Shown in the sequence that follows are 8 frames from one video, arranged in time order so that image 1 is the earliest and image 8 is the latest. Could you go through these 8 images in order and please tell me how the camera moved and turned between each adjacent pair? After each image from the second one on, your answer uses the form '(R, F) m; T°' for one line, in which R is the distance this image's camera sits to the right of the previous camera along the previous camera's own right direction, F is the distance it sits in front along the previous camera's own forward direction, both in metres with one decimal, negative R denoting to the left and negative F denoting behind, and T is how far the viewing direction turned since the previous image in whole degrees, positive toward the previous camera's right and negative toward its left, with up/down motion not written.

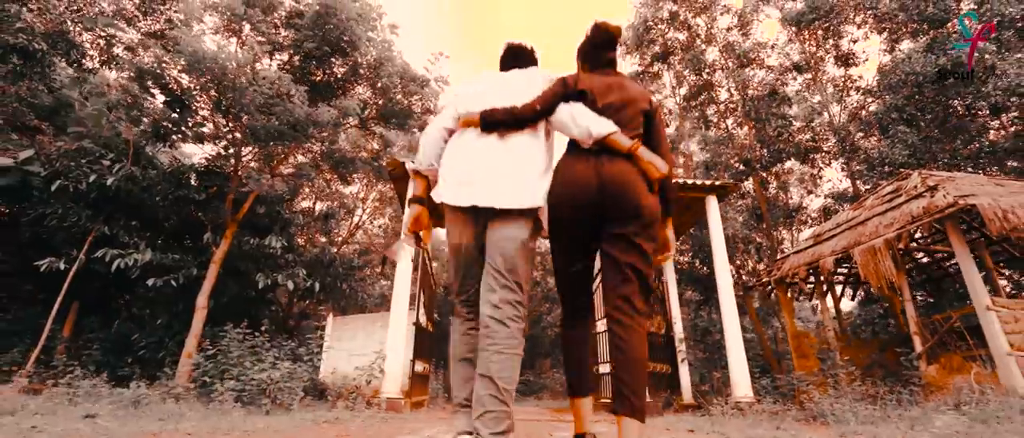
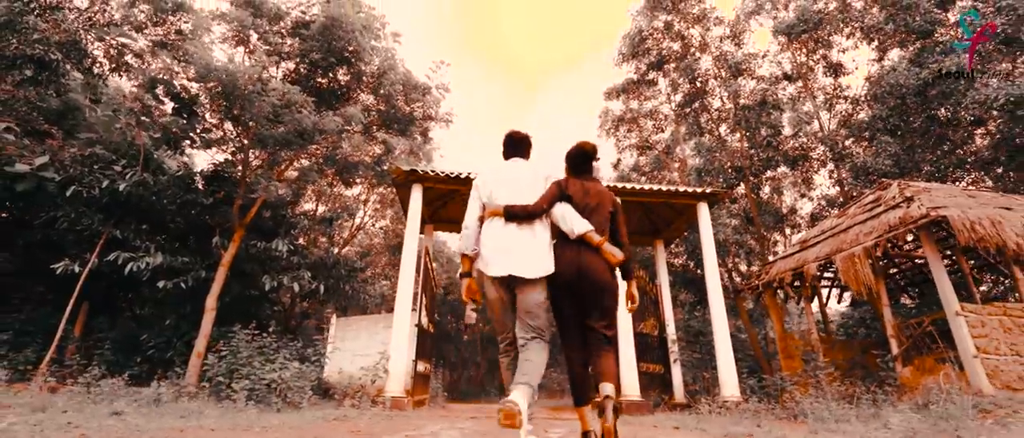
(0.0, -0.3) m; 0°
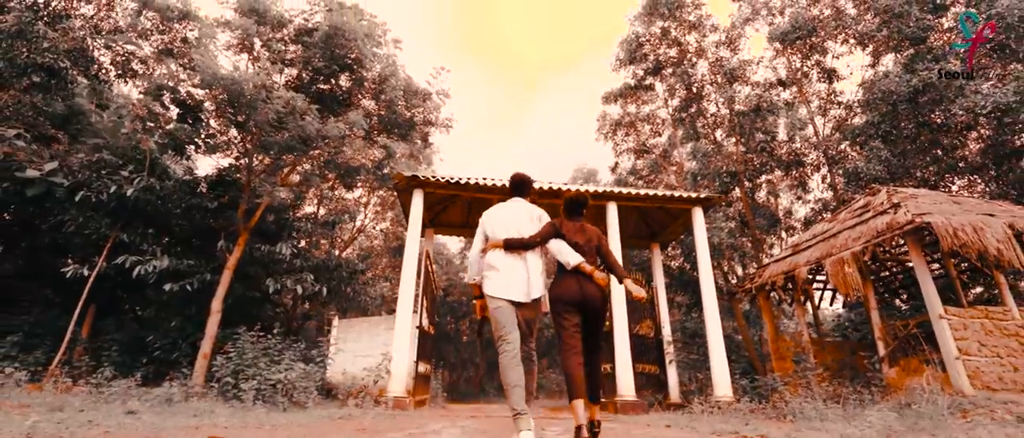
(0.0, -0.2) m; 0°
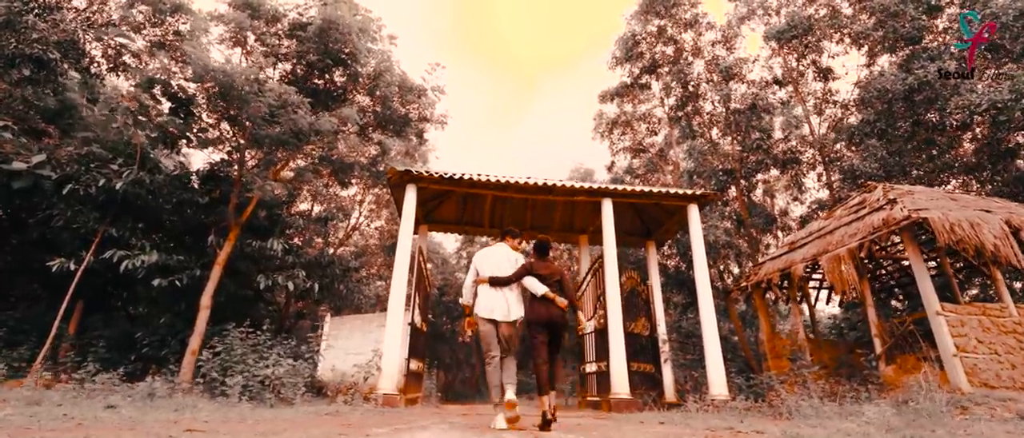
(+0.1, +0.1) m; 0°
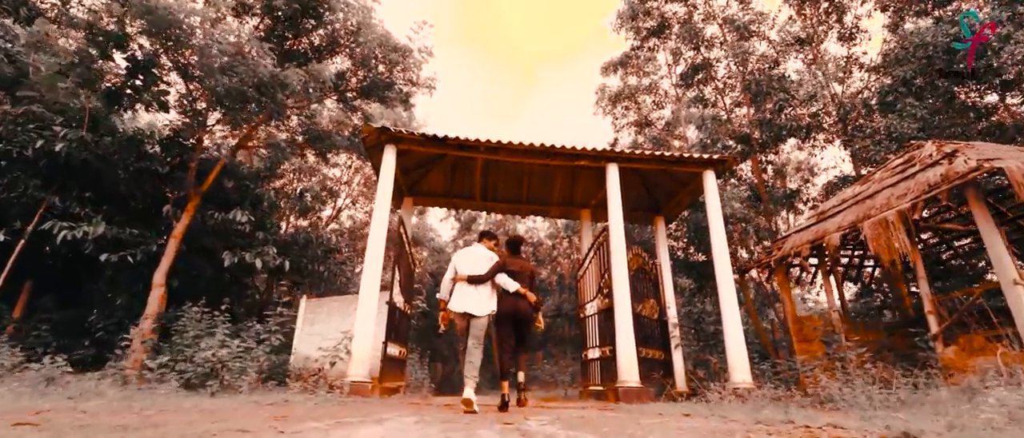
(+0.1, +1.0) m; 0°
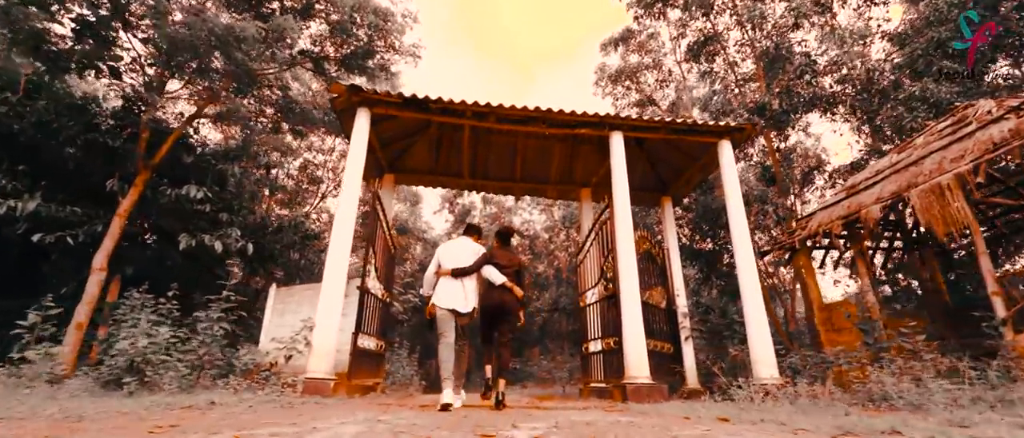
(+0.1, +0.9) m; 0°
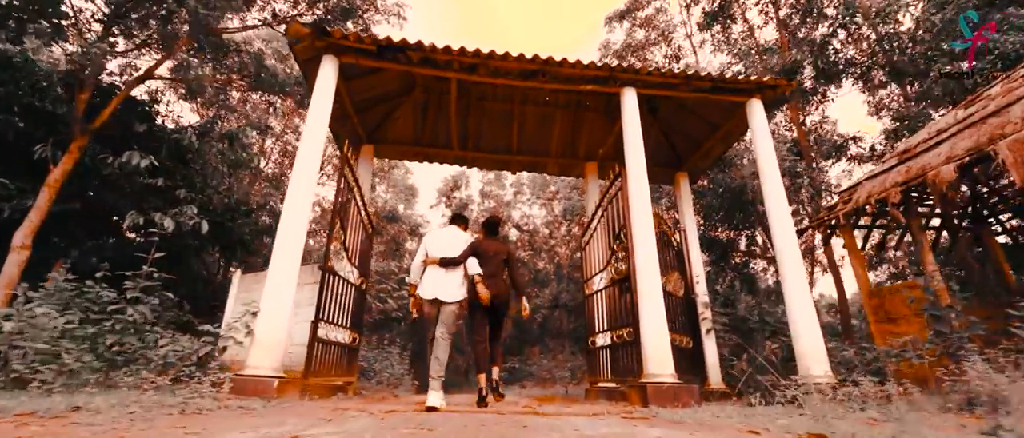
(+0.1, +1.0) m; 0°
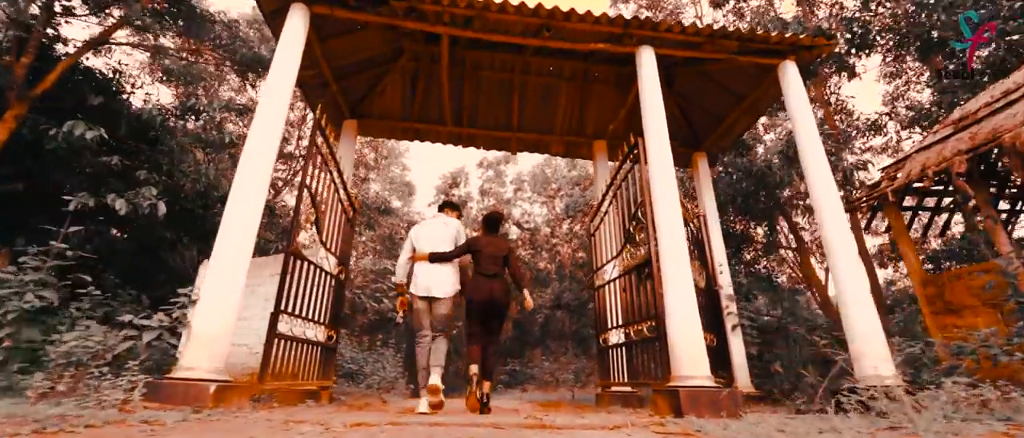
(0.0, +0.8) m; 0°
